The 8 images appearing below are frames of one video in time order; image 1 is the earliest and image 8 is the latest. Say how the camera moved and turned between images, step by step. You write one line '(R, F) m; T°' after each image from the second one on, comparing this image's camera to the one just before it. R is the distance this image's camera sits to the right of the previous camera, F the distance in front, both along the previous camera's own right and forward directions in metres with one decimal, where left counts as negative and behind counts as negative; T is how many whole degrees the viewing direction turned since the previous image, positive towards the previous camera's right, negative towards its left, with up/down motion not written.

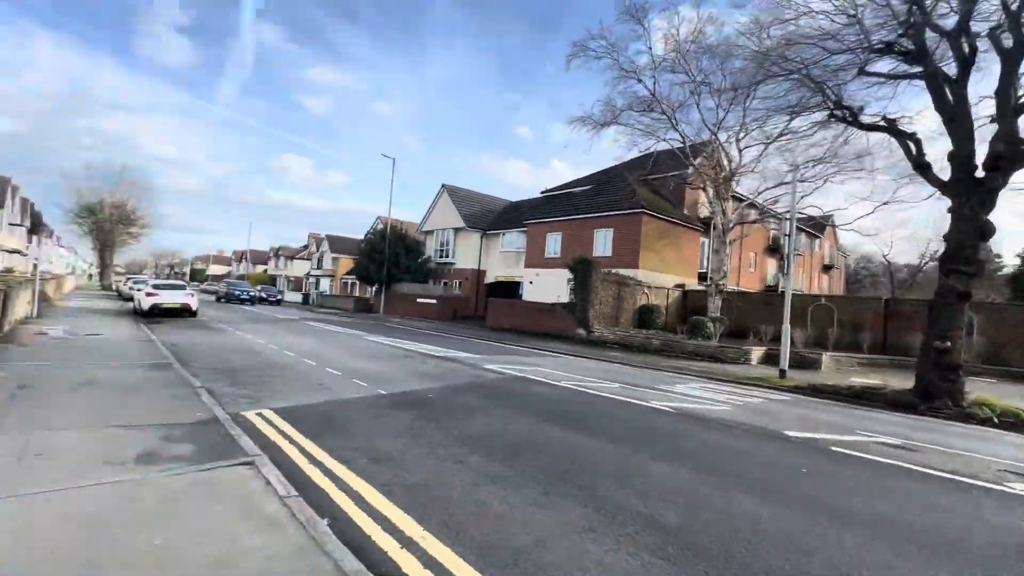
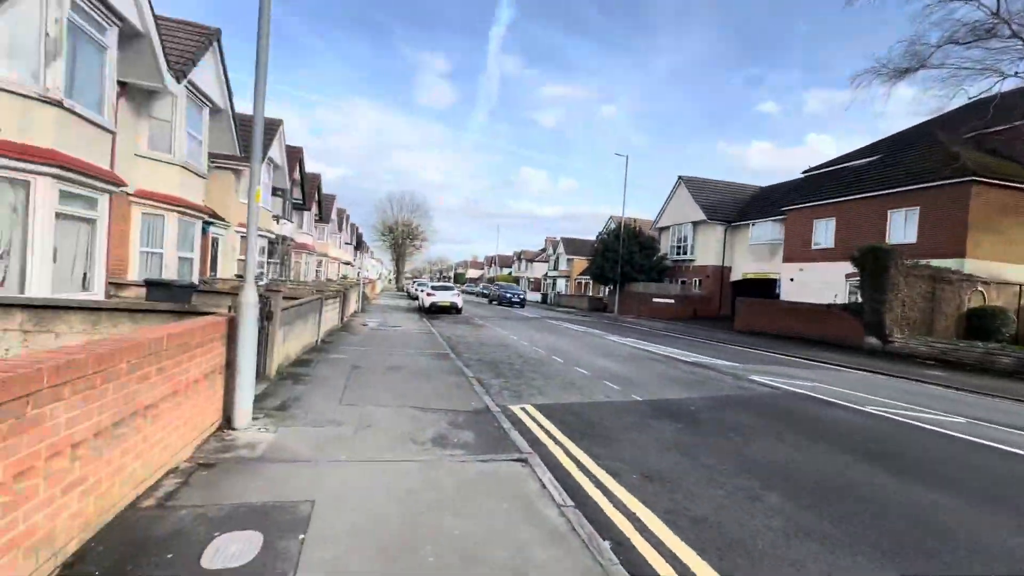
(-0.5, +0.4) m; -27°
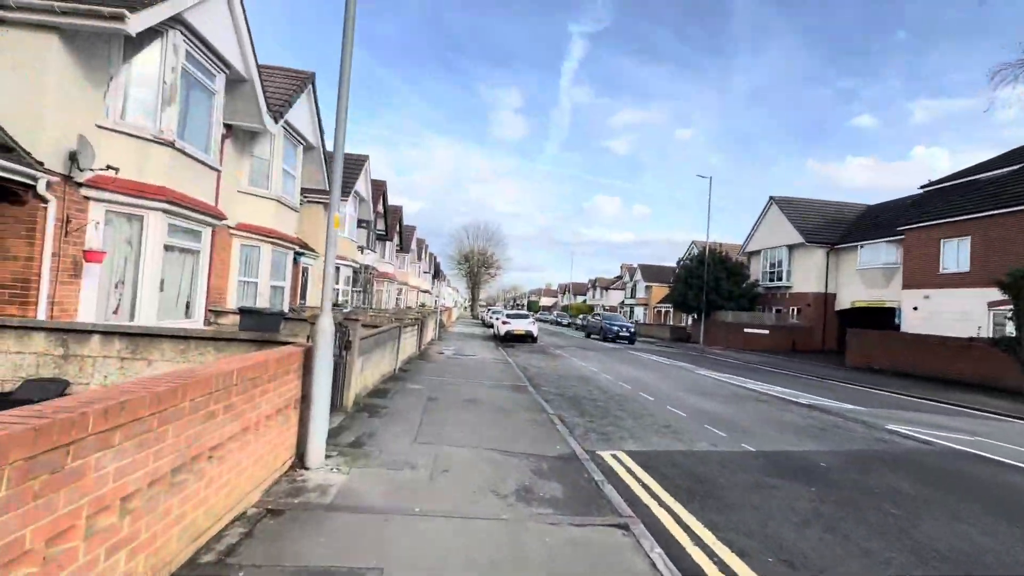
(-0.2, +0.6) m; -9°
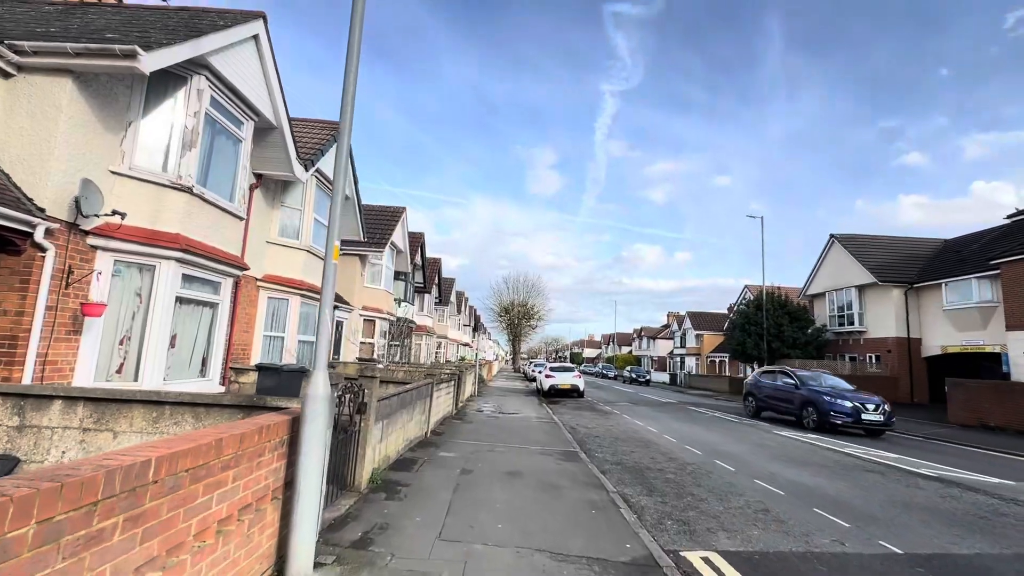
(-0.1, +1.1) m; -5°
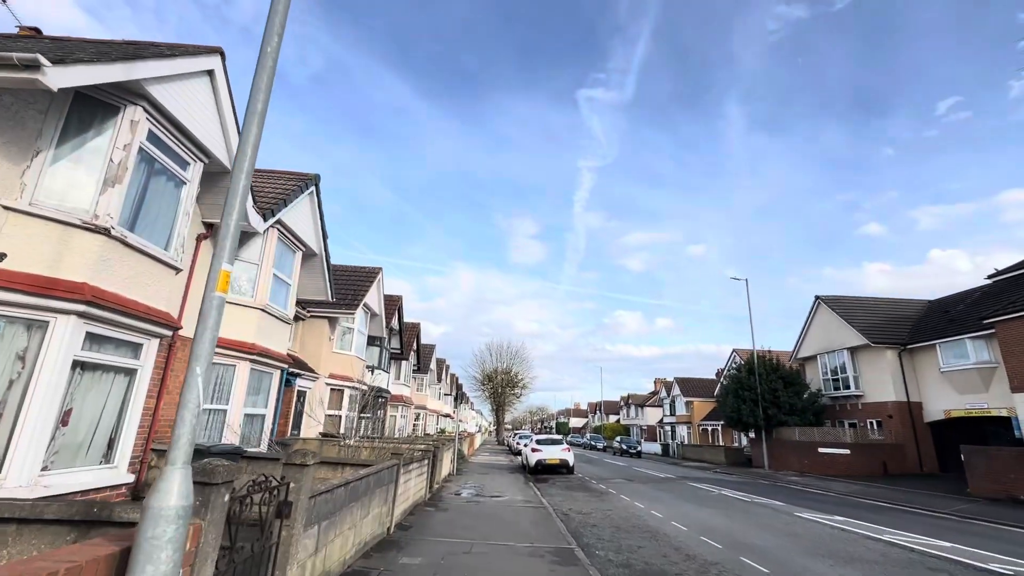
(0.0, +1.2) m; +2°
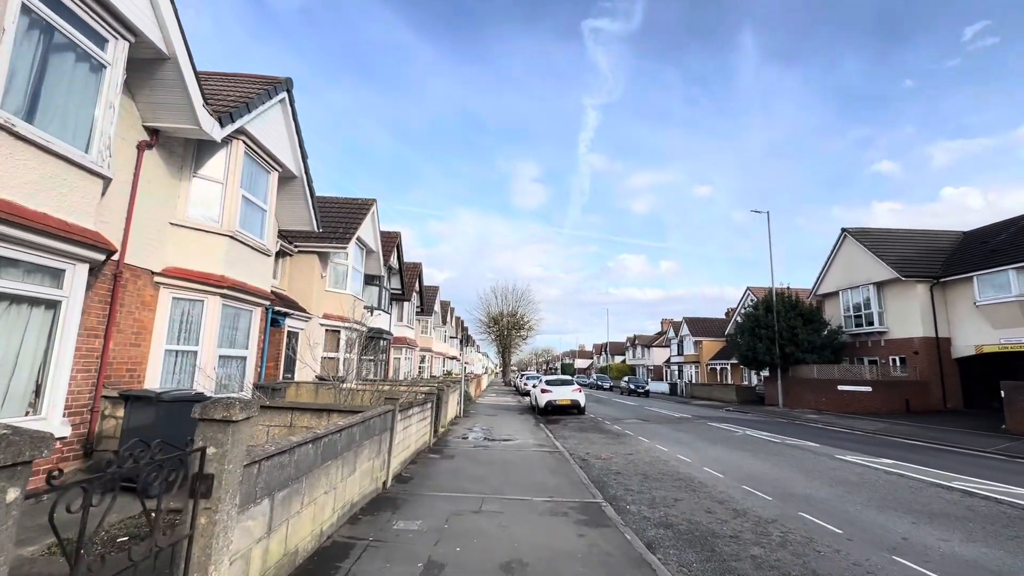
(-0.1, +1.4) m; -1°
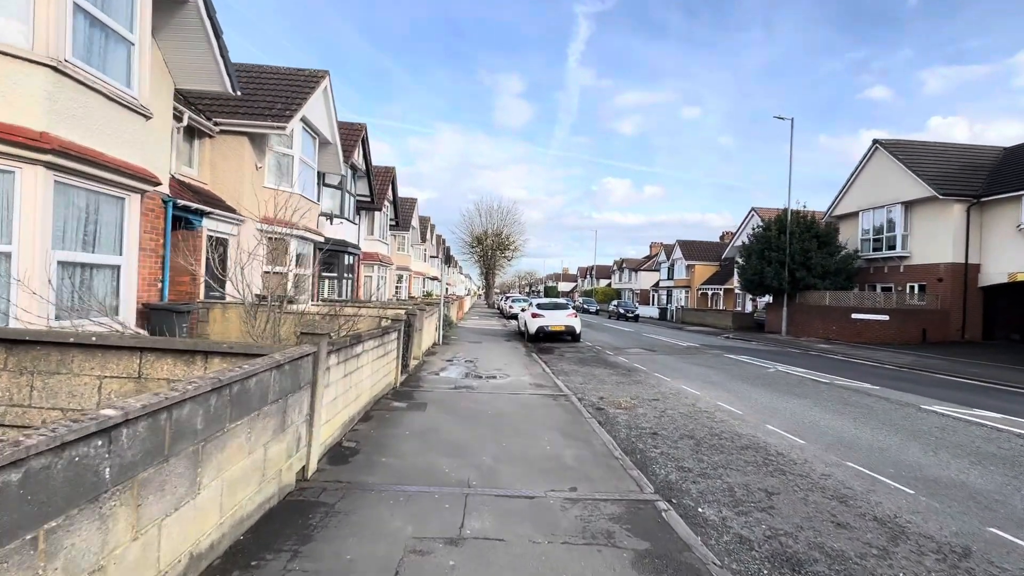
(-0.2, +2.8) m; +2°
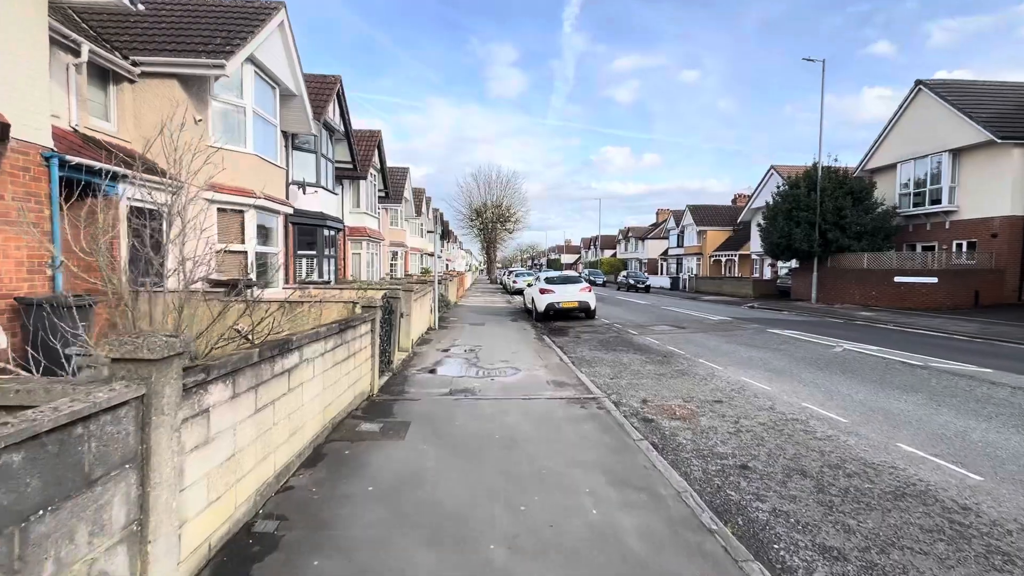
(-0.1, +2.1) m; 0°
